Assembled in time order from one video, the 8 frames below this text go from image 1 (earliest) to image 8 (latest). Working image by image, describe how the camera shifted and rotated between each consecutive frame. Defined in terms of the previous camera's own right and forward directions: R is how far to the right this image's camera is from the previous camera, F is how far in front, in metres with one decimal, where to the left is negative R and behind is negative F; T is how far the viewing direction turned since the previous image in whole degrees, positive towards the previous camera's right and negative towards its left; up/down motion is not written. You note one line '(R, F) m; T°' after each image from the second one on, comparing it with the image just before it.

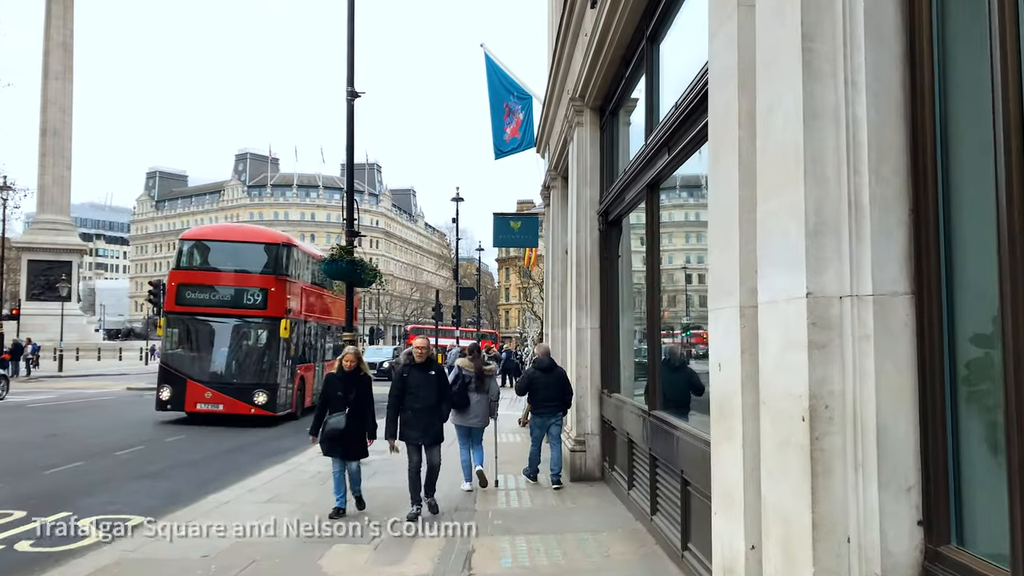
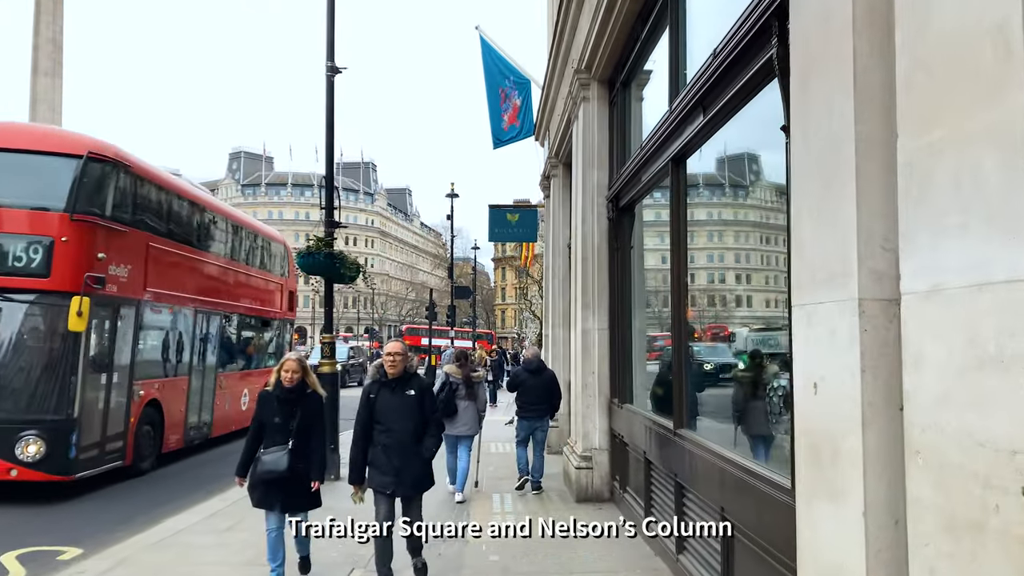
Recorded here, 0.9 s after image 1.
(0.0, +1.0) m; 0°
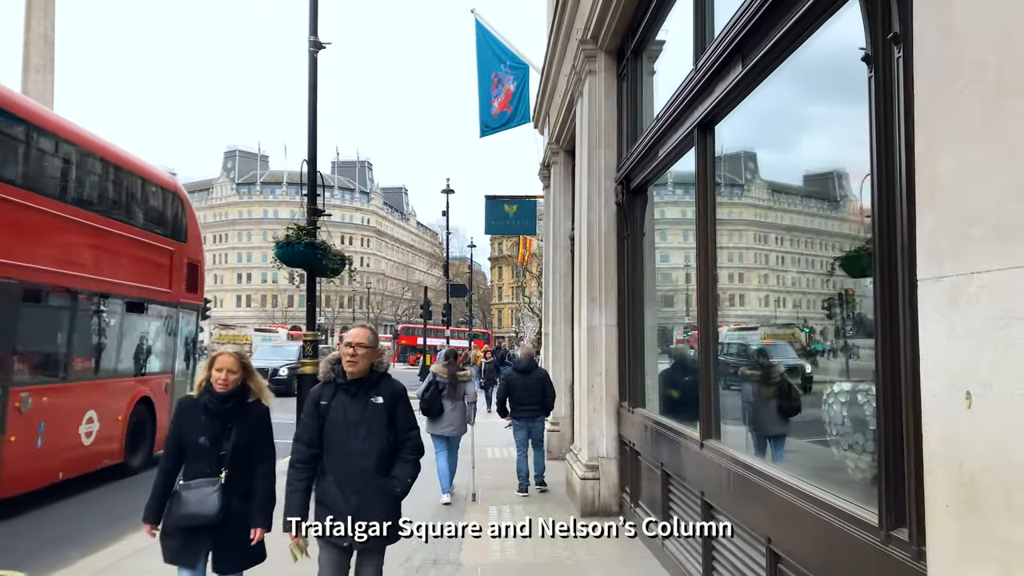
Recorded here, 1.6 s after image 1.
(0.0, +0.7) m; 0°
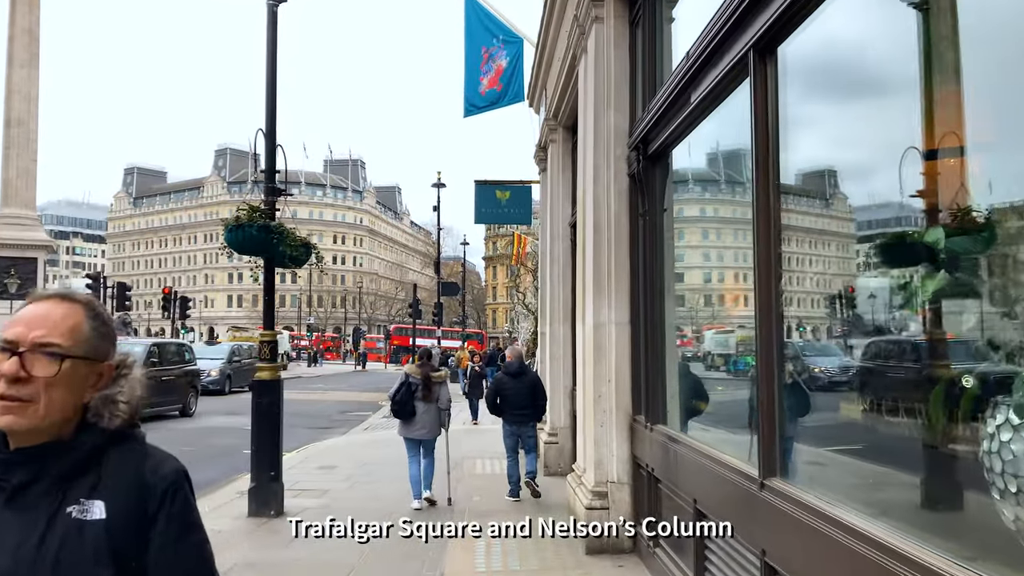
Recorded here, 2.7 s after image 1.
(0.0, +1.2) m; 0°
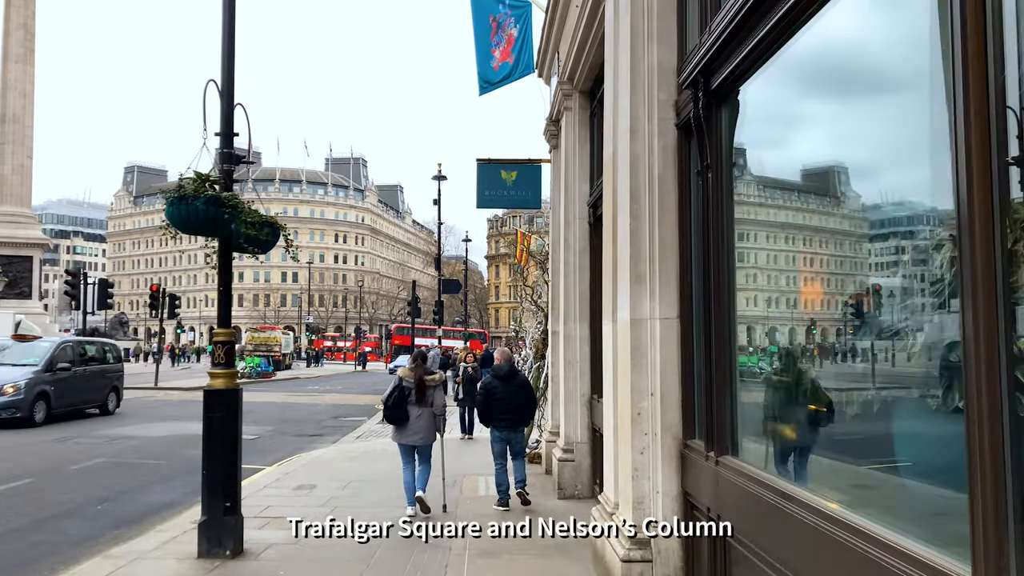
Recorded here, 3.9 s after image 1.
(-0.1, +1.4) m; 0°
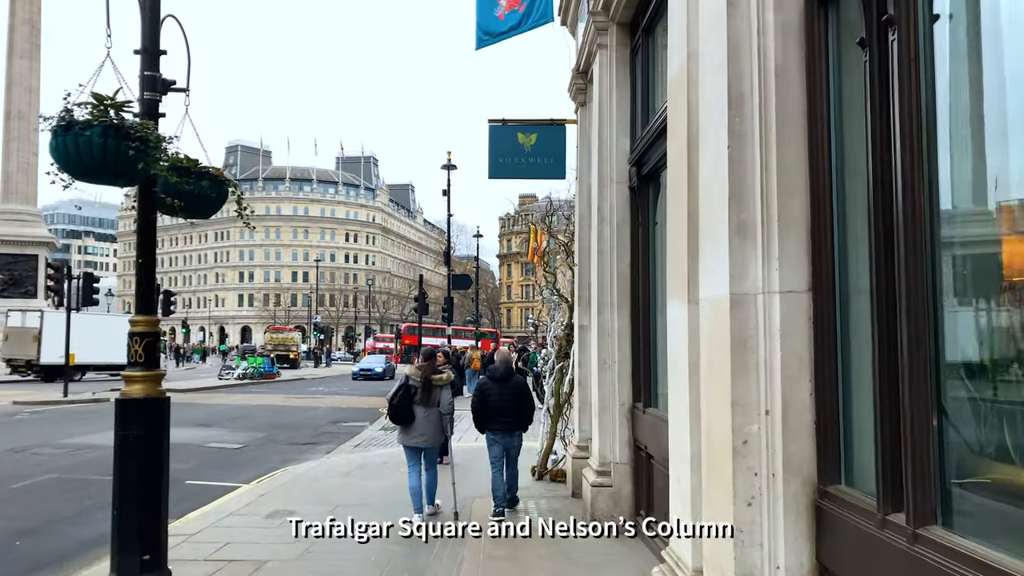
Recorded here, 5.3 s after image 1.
(-0.1, +1.7) m; -1°
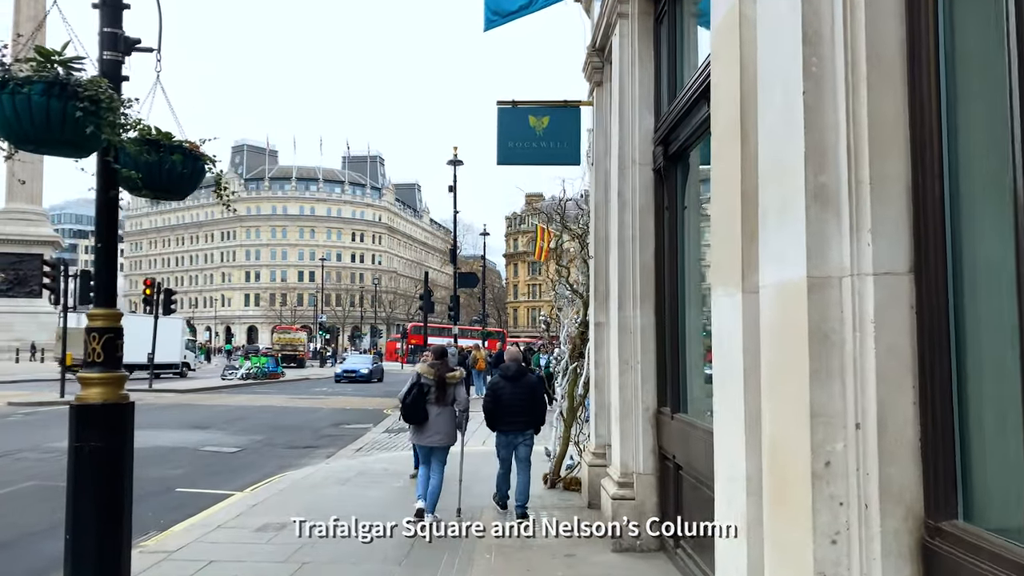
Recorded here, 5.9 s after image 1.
(0.0, +0.6) m; 0°
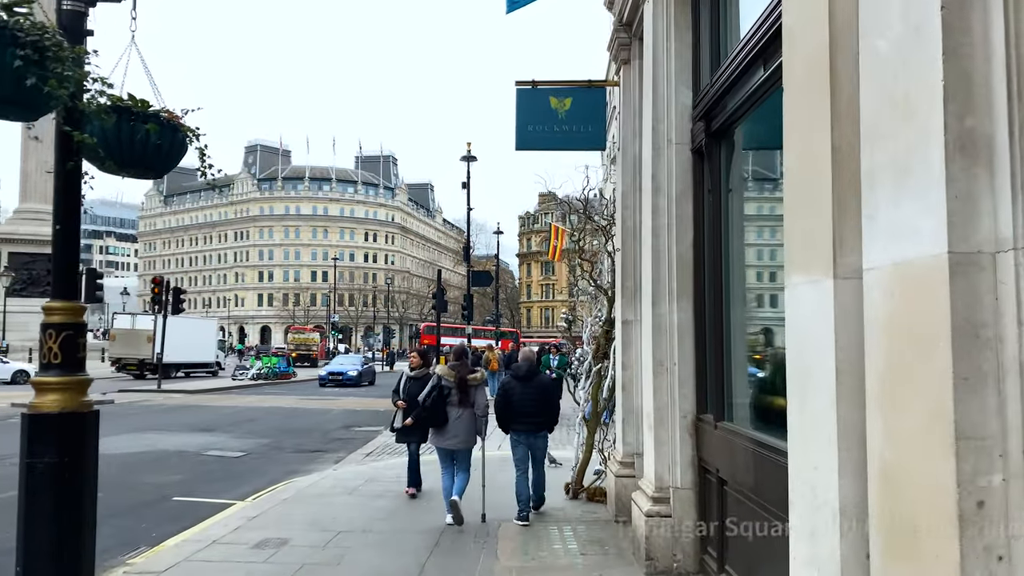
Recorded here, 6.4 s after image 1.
(-0.1, +0.6) m; -1°
